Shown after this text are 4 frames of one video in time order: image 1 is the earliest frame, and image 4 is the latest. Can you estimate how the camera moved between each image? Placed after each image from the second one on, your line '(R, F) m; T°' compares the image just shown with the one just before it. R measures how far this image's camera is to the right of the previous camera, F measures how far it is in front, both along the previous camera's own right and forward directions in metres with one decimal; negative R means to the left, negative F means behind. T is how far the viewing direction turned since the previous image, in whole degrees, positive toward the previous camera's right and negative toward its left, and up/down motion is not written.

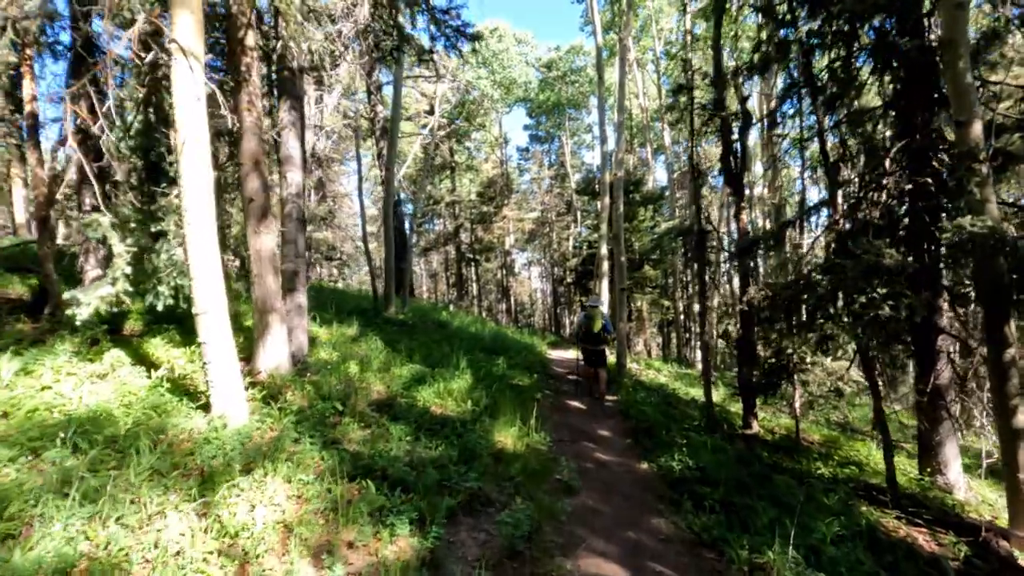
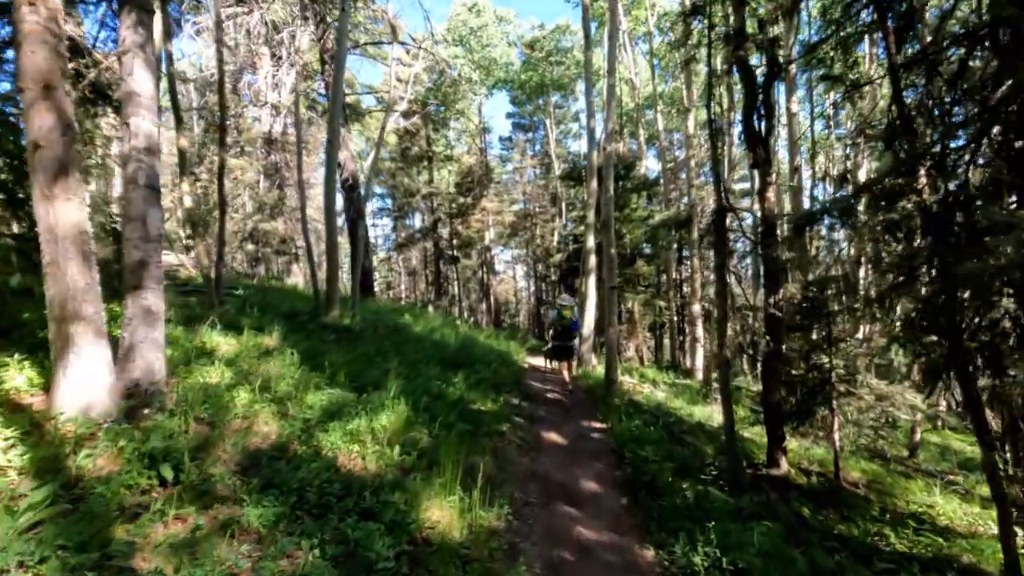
(+0.5, +2.5) m; +1°
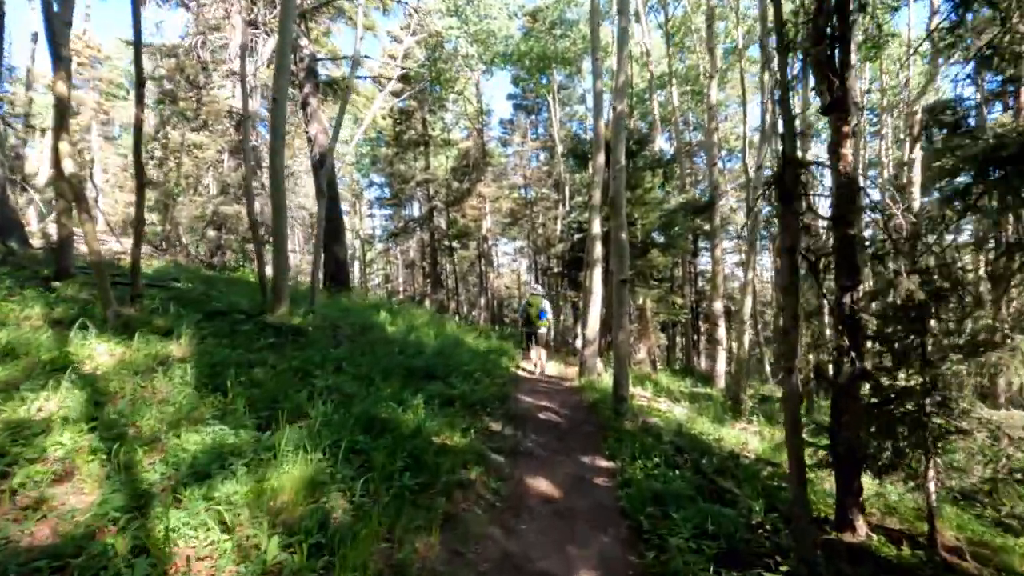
(+0.4, +2.3) m; -1°
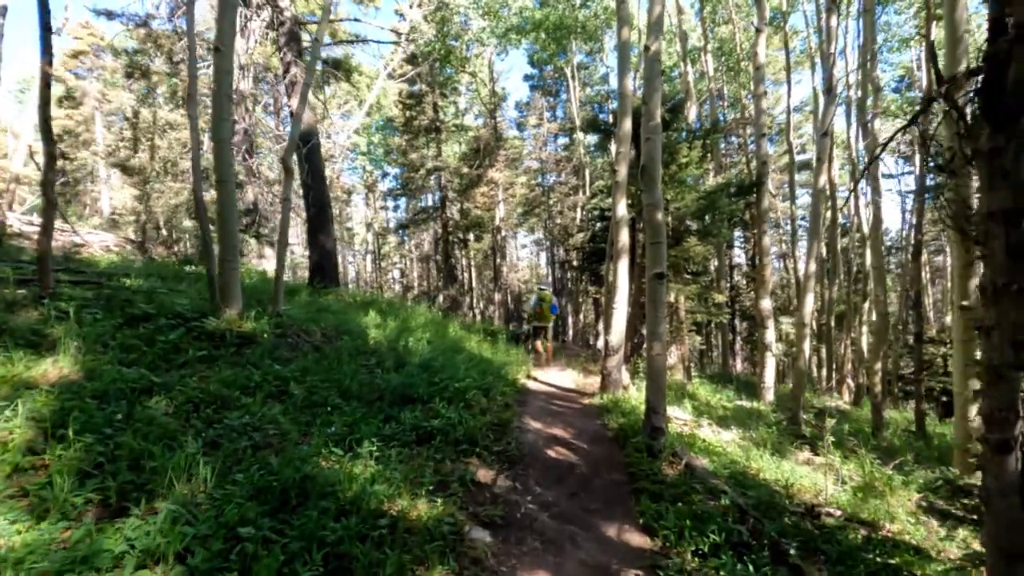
(+0.3, +2.1) m; -2°
